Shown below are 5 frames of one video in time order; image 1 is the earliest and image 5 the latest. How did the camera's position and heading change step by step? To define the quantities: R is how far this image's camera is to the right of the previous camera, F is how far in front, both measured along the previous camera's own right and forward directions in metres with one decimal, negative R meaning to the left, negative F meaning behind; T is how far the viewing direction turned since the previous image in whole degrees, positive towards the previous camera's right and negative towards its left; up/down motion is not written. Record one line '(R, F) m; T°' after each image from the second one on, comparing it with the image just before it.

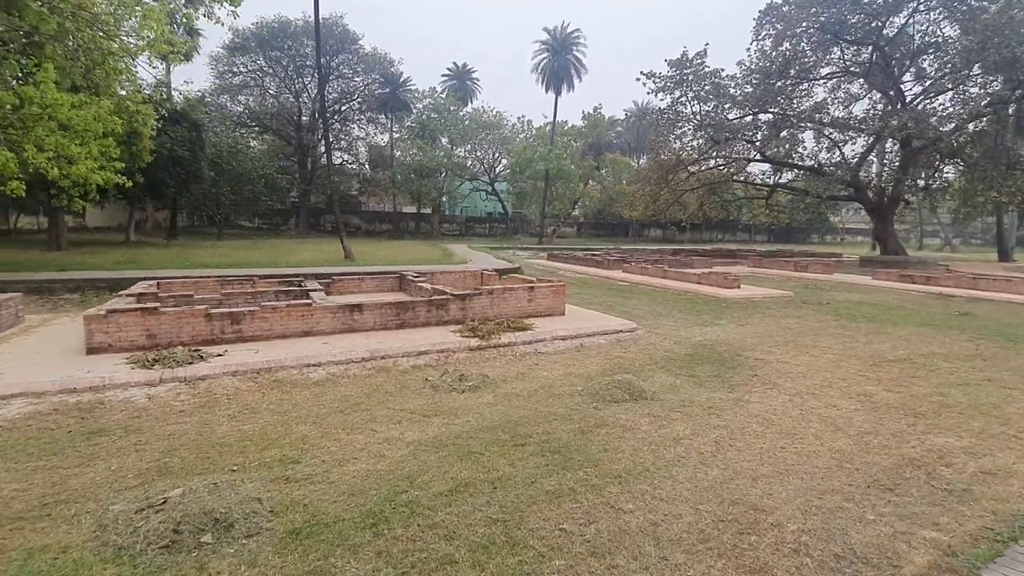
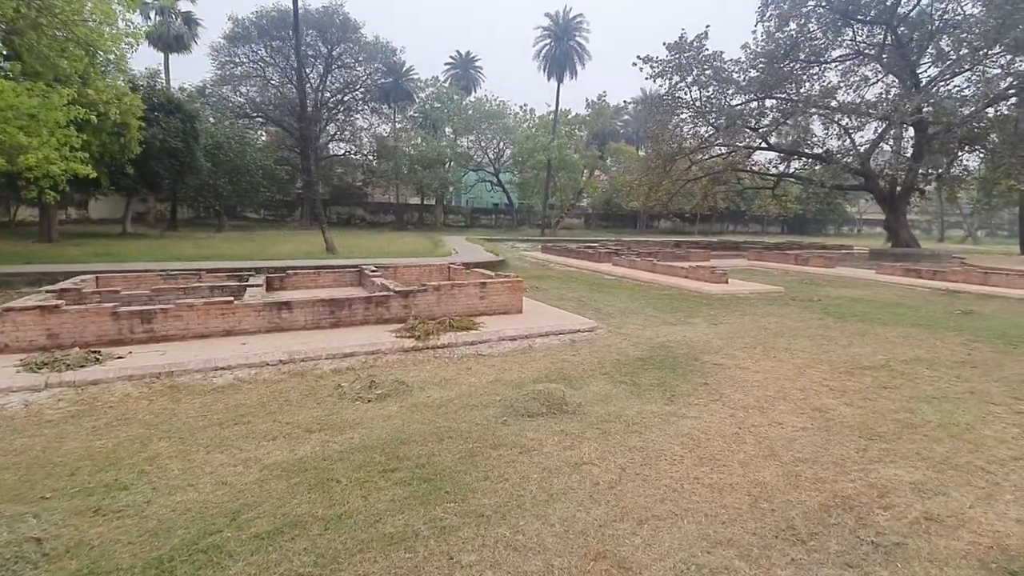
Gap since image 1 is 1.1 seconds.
(+0.8, +0.5) m; -2°
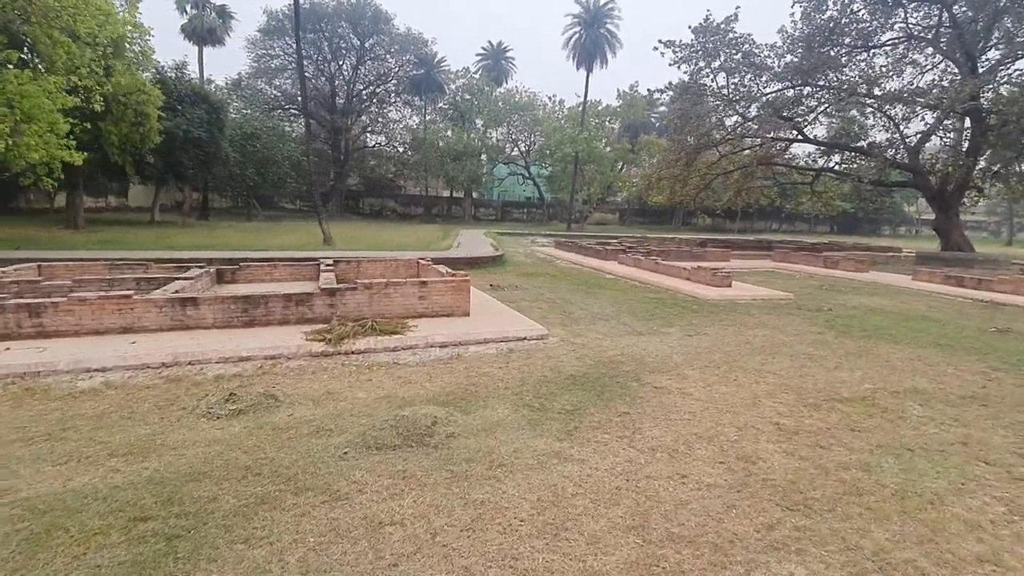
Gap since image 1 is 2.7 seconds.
(+1.2, +0.7) m; -5°
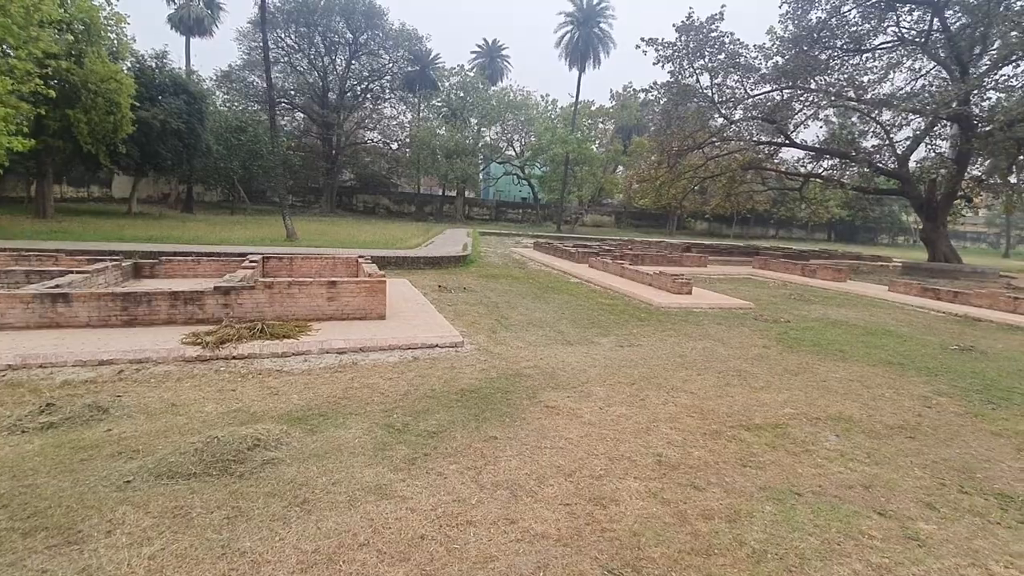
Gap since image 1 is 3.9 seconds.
(+0.9, +0.5) m; 0°
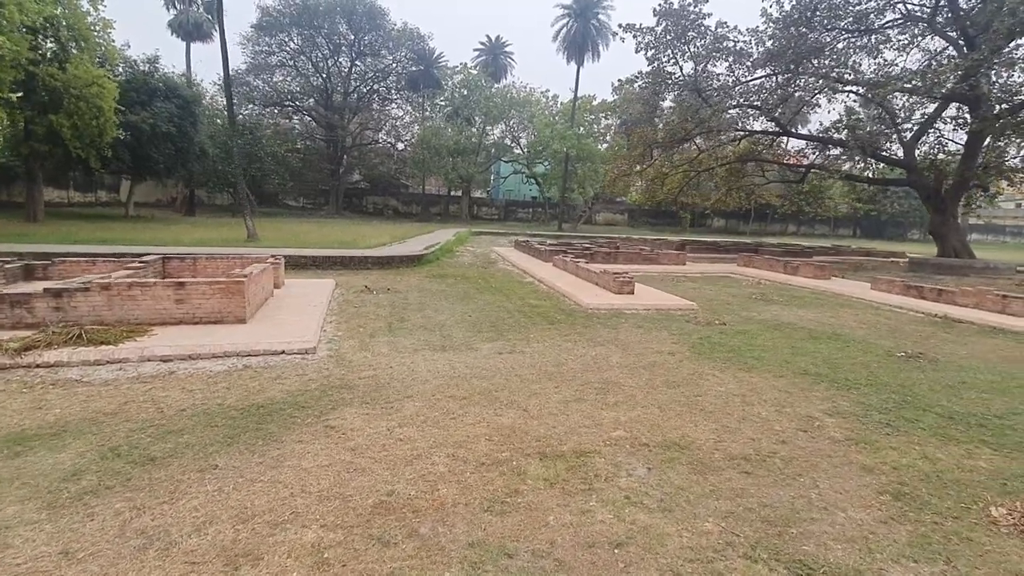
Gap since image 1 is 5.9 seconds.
(+1.6, +0.6) m; -3°
